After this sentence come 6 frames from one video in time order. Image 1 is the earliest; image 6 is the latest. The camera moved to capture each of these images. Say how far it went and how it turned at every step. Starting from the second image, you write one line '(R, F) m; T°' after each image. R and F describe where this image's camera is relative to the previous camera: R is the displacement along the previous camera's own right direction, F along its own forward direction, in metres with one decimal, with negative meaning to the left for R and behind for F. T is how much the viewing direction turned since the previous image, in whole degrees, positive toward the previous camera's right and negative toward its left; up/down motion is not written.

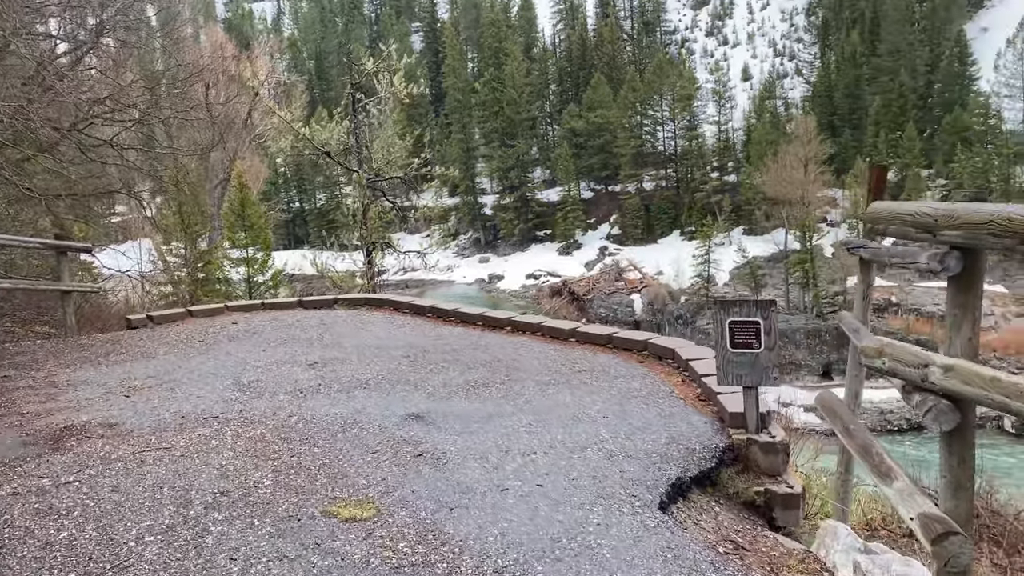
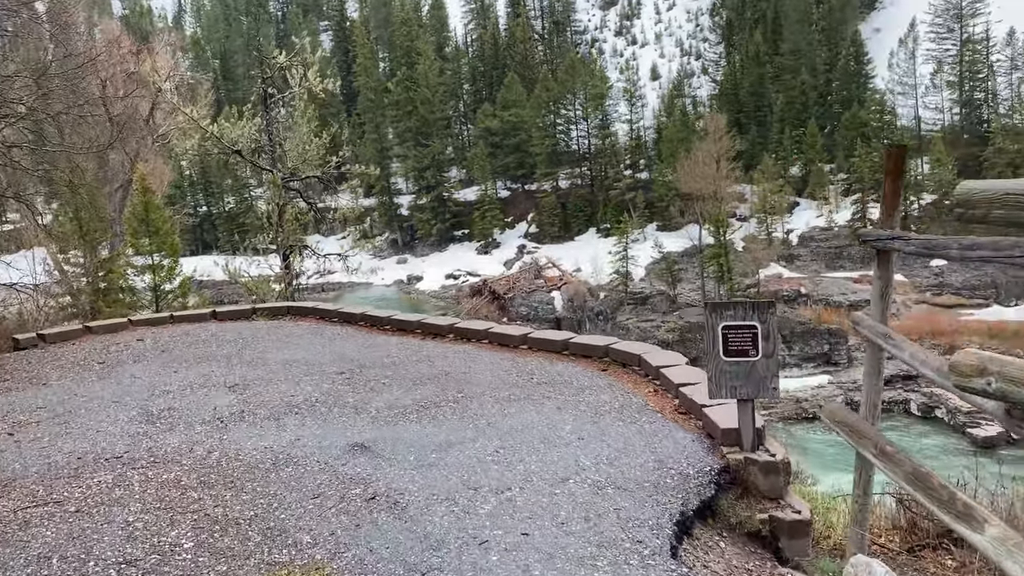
(-0.2, +0.6) m; +6°
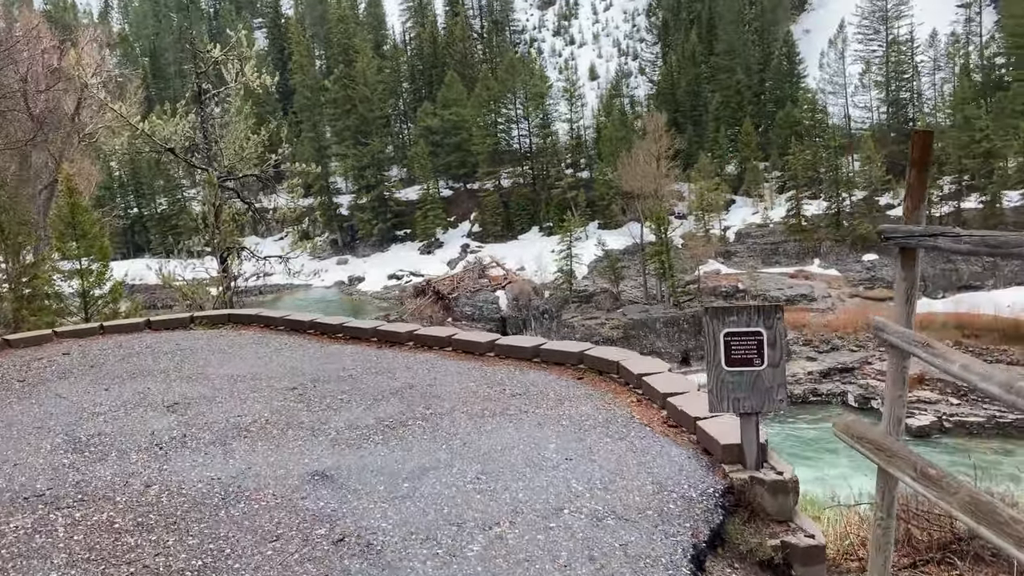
(-0.1, +0.4) m; +4°
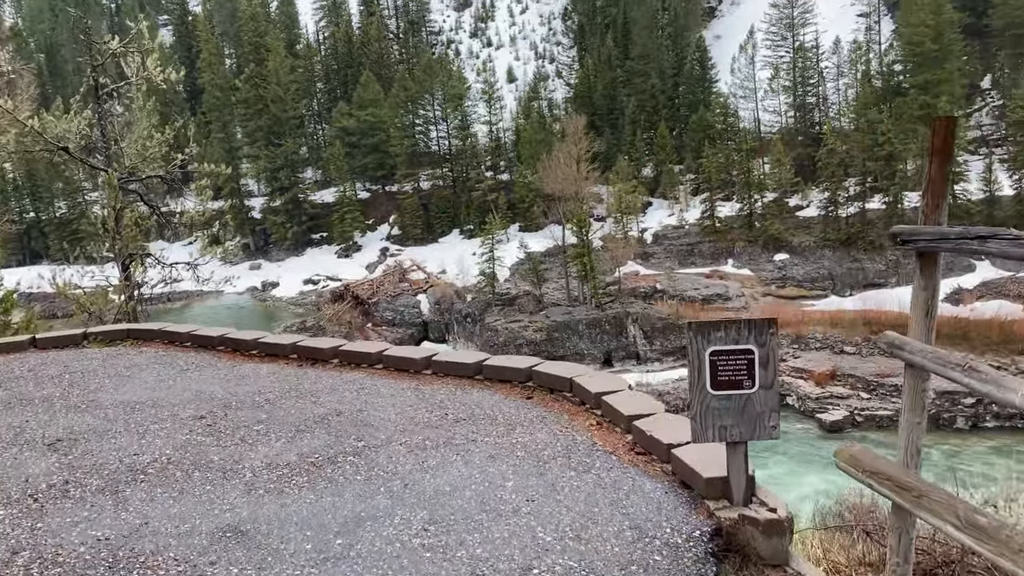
(-0.1, +0.5) m; +5°
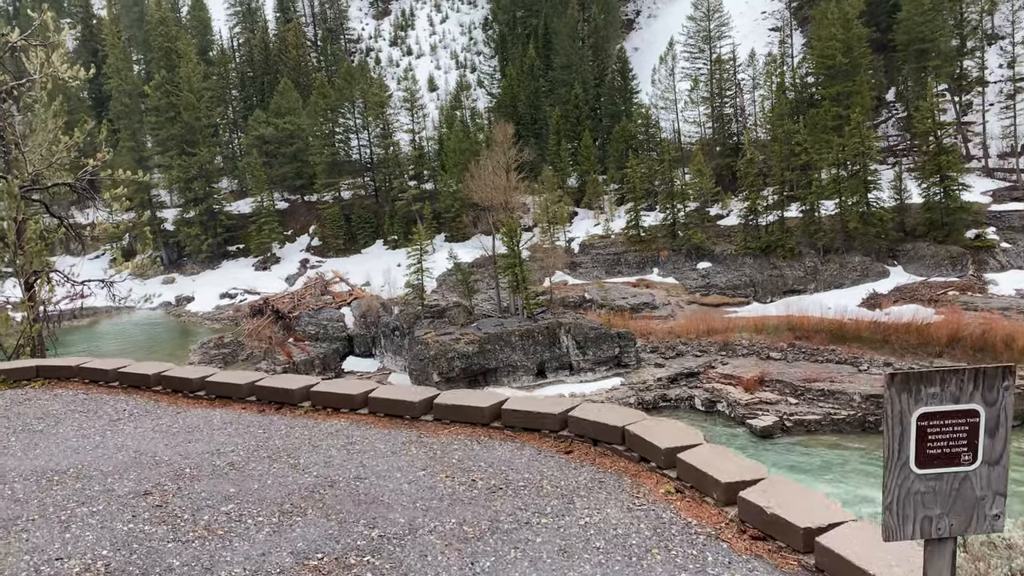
(-0.5, +0.9) m; +5°
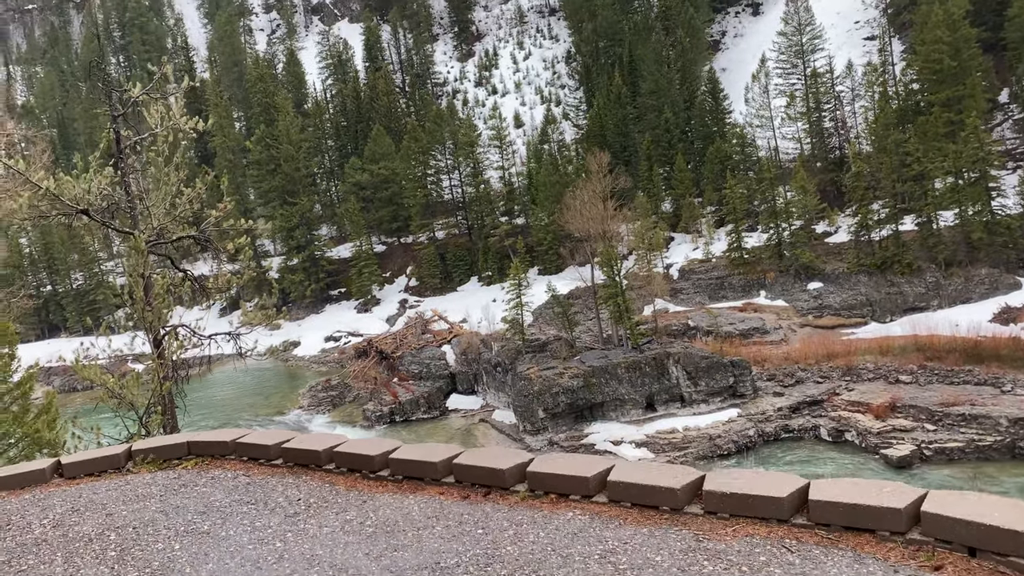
(-0.7, +0.9) m; -6°
